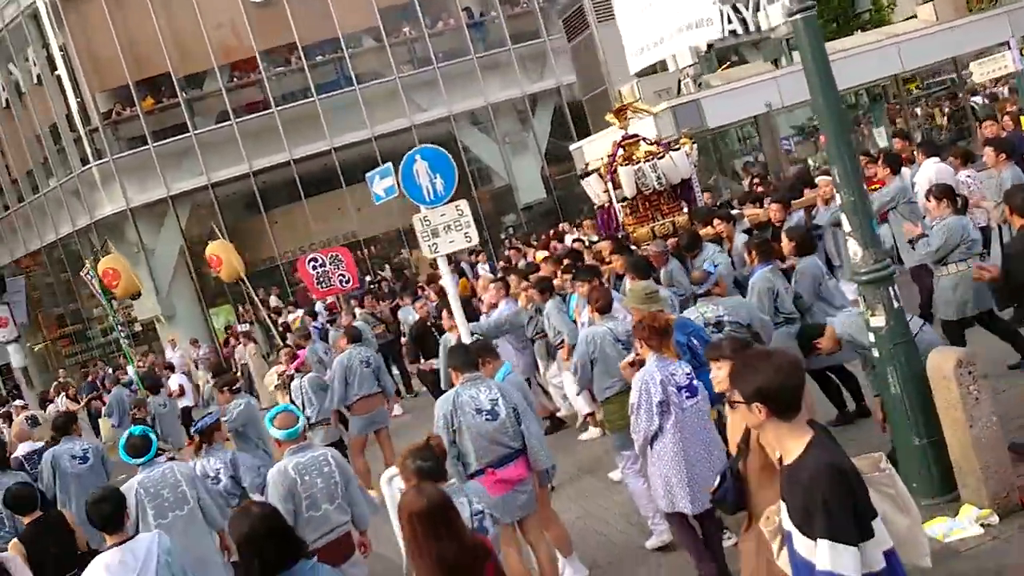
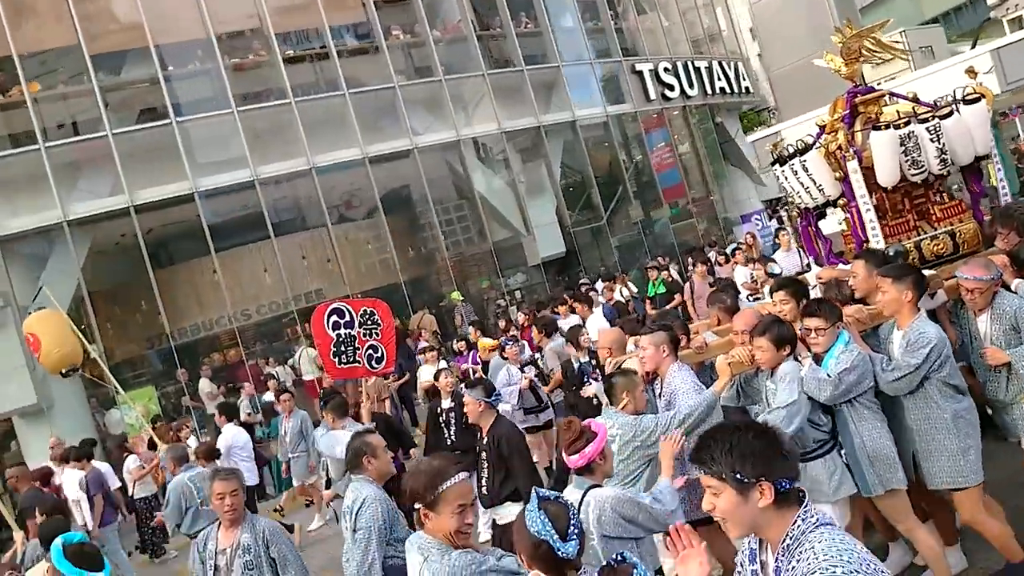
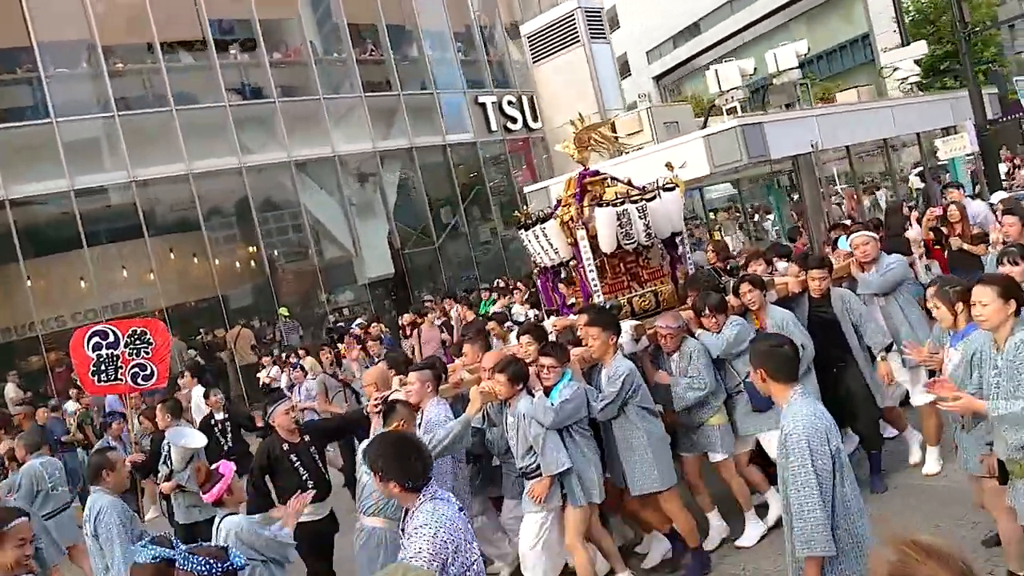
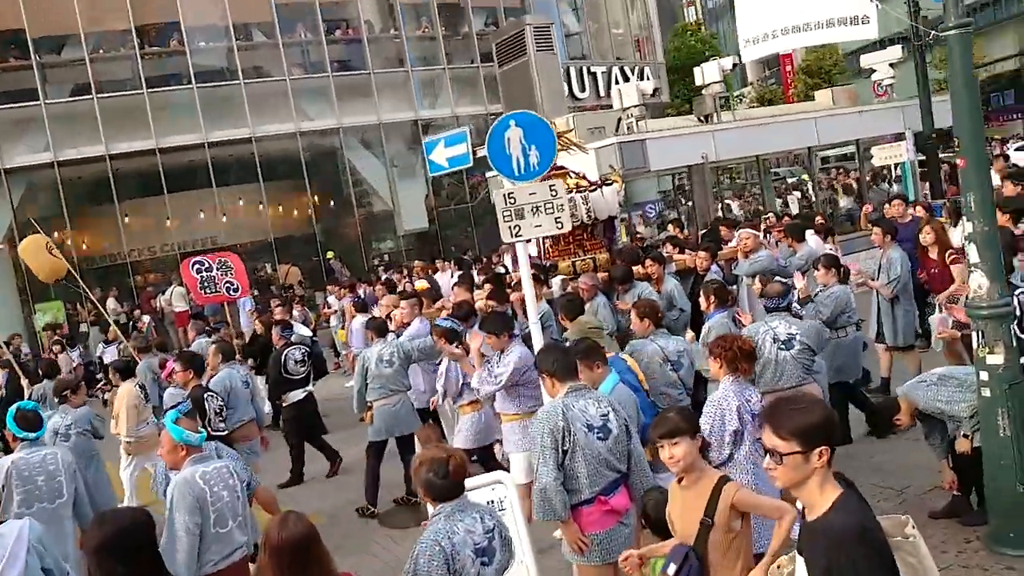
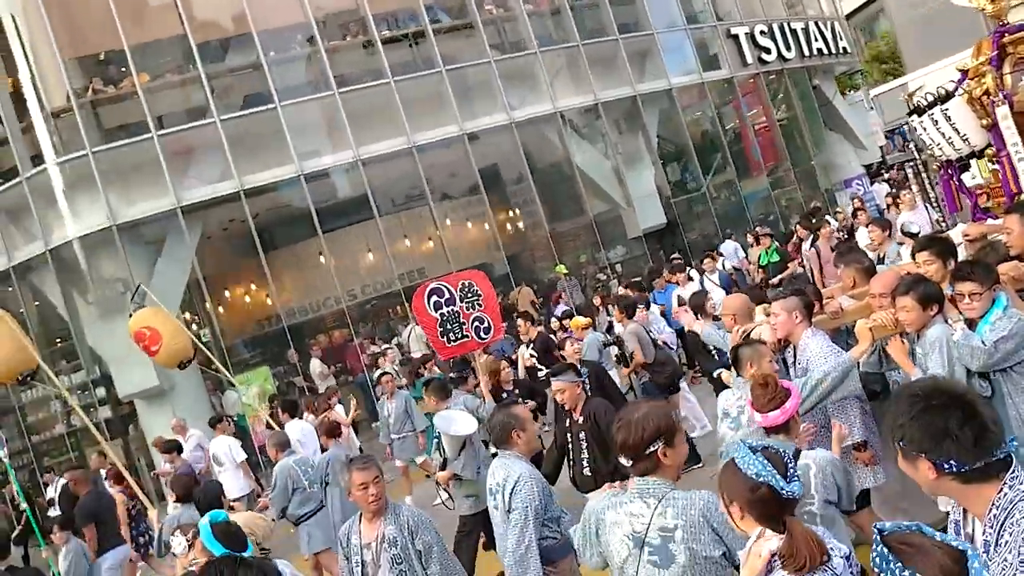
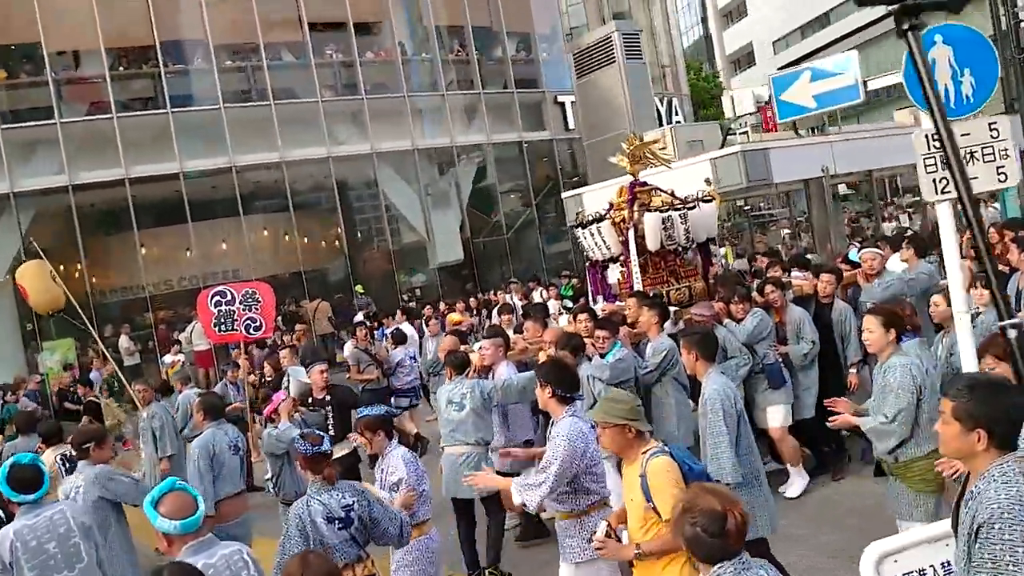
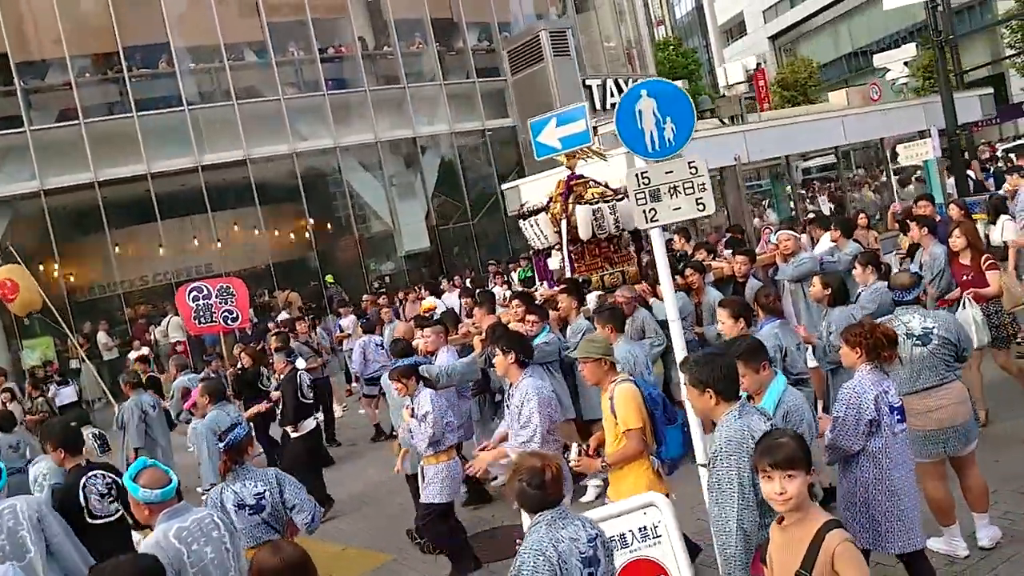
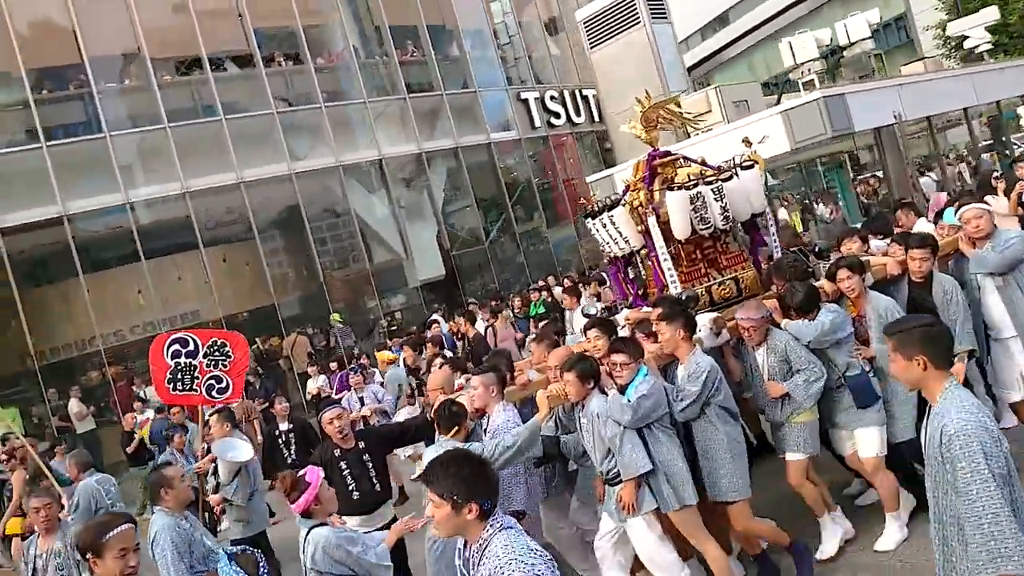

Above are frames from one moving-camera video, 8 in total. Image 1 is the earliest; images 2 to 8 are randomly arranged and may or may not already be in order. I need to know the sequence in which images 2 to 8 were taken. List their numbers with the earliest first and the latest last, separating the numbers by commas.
4, 7, 6, 3, 8, 2, 5
